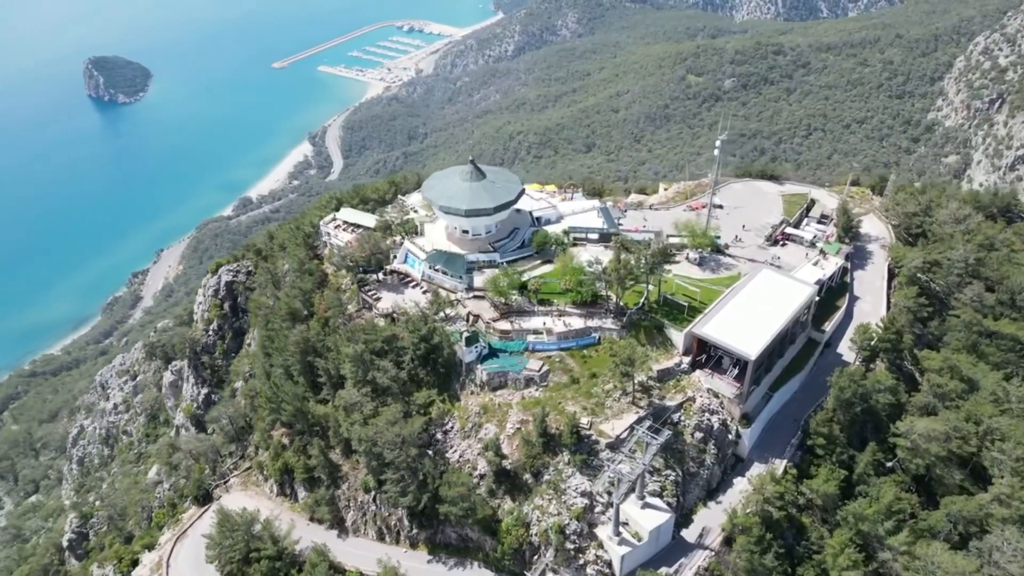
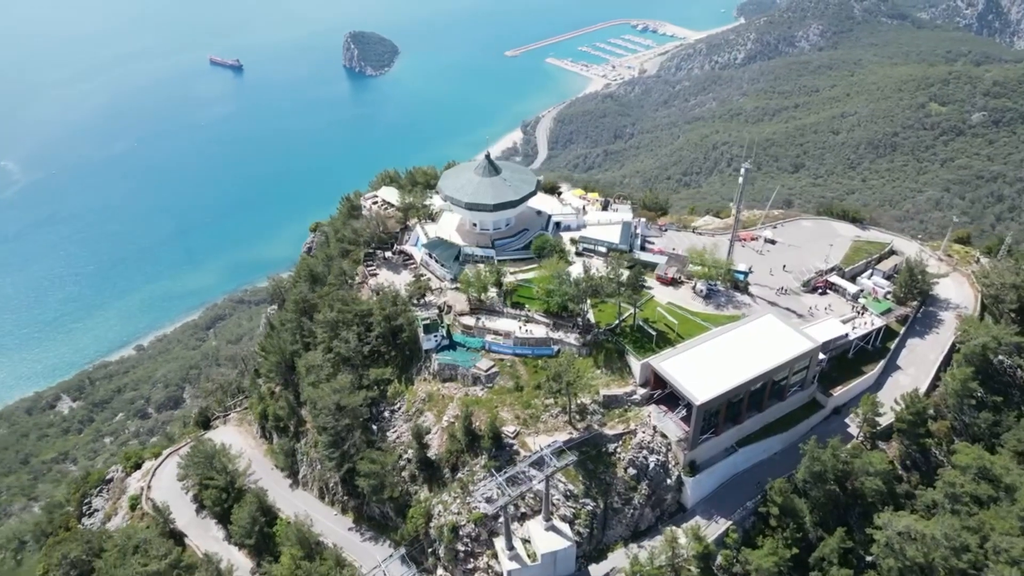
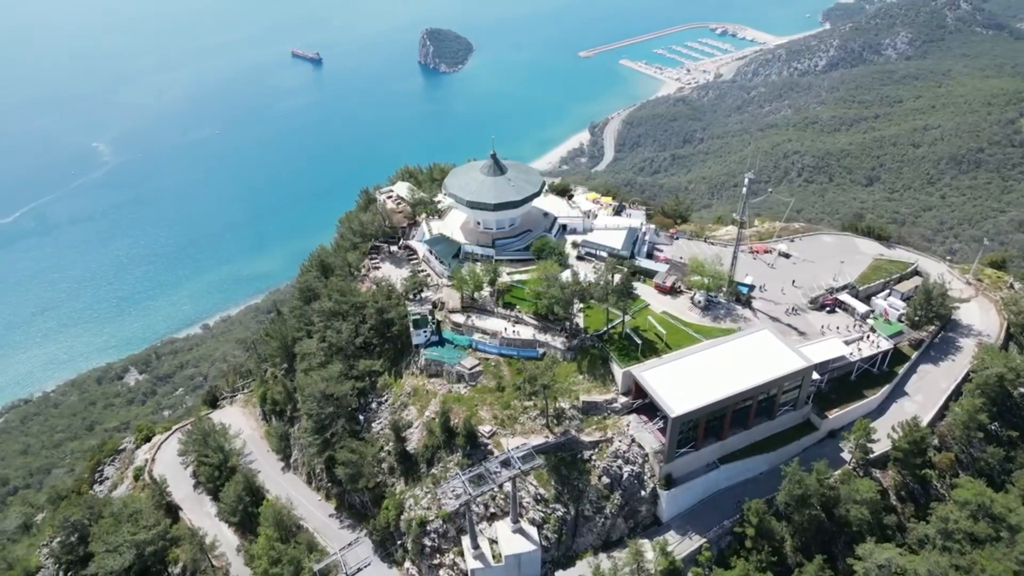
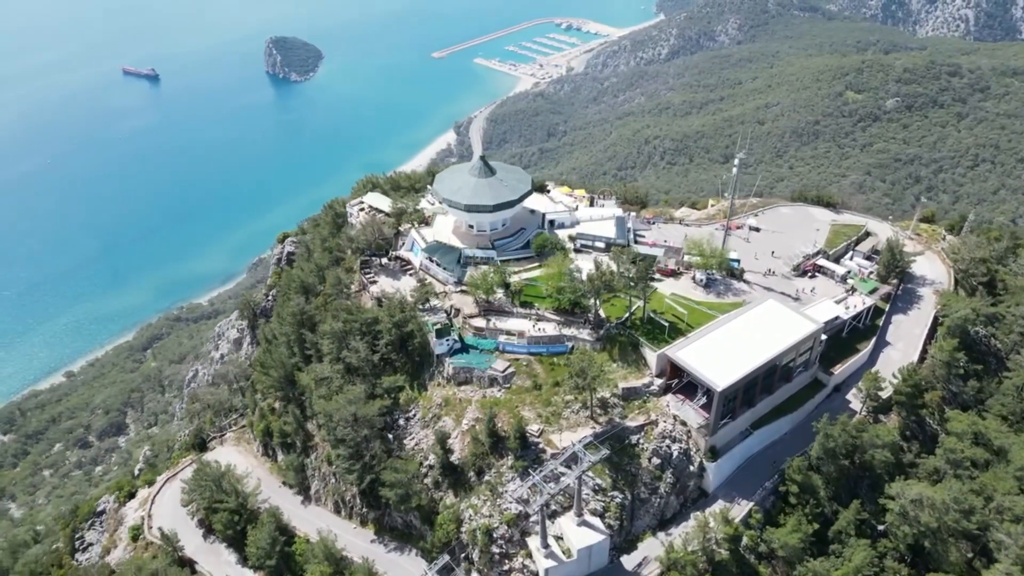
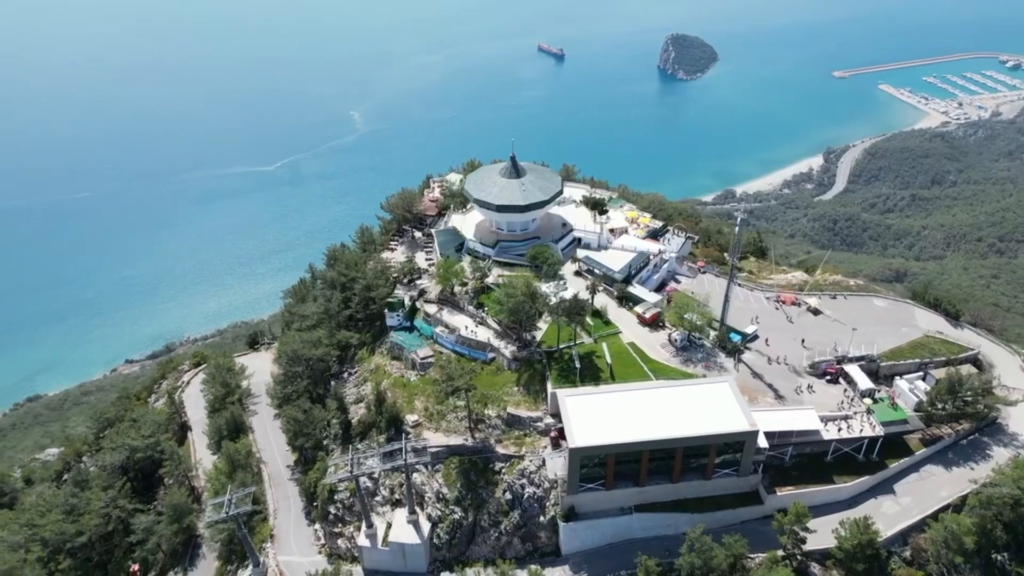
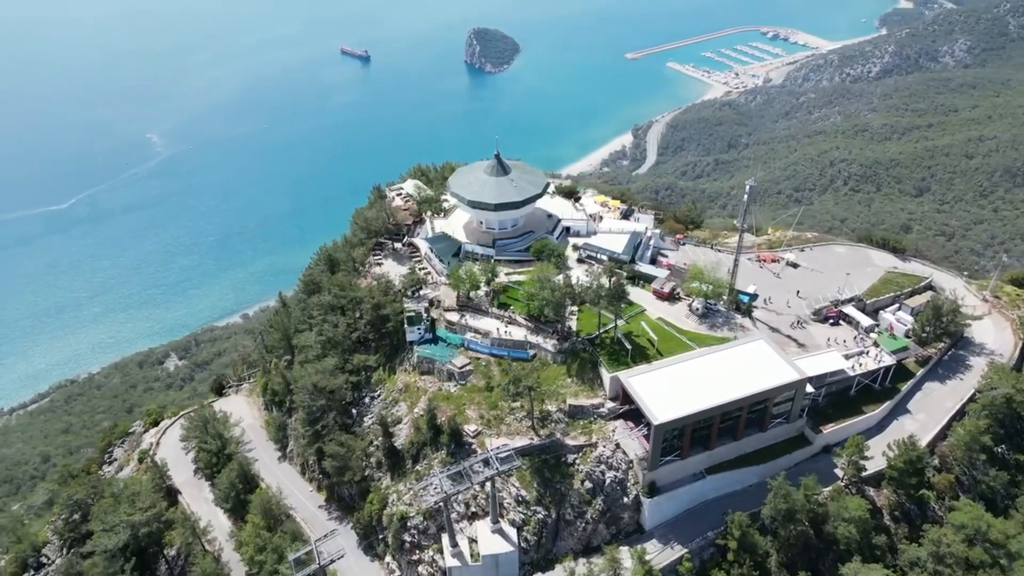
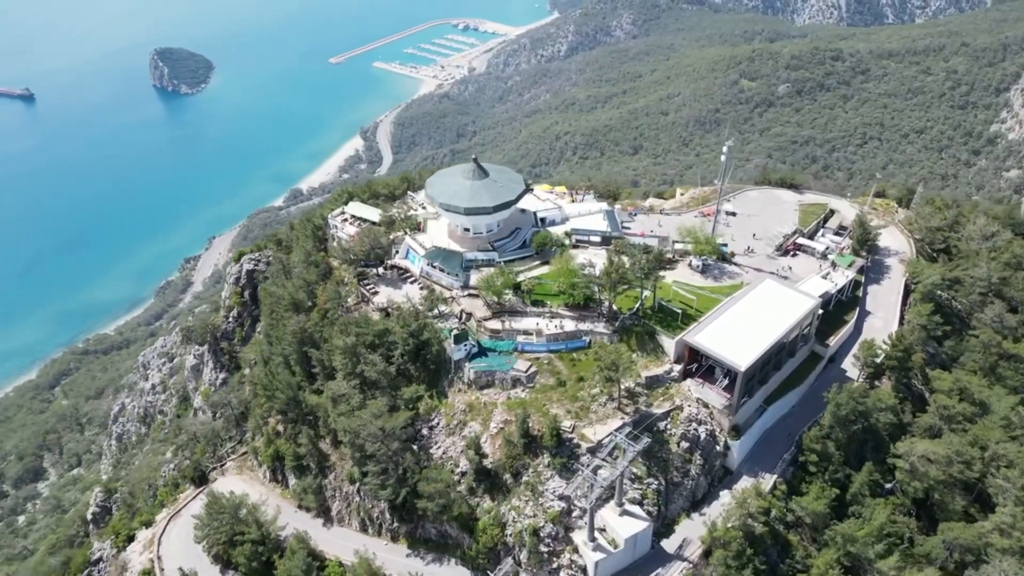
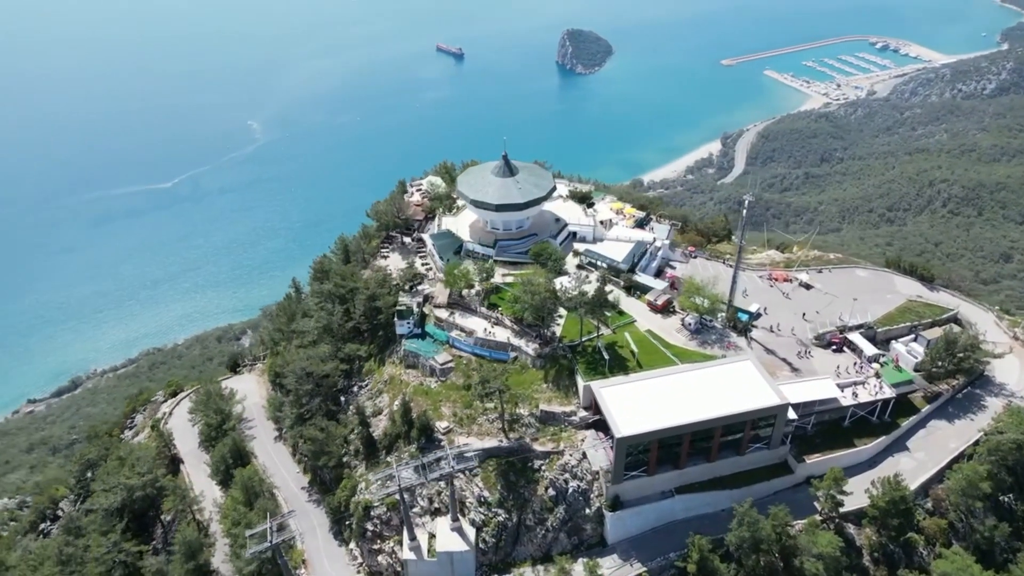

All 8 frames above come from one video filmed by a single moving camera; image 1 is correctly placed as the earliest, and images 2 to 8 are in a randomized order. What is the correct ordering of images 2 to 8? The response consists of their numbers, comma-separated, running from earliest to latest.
7, 4, 2, 3, 6, 8, 5
